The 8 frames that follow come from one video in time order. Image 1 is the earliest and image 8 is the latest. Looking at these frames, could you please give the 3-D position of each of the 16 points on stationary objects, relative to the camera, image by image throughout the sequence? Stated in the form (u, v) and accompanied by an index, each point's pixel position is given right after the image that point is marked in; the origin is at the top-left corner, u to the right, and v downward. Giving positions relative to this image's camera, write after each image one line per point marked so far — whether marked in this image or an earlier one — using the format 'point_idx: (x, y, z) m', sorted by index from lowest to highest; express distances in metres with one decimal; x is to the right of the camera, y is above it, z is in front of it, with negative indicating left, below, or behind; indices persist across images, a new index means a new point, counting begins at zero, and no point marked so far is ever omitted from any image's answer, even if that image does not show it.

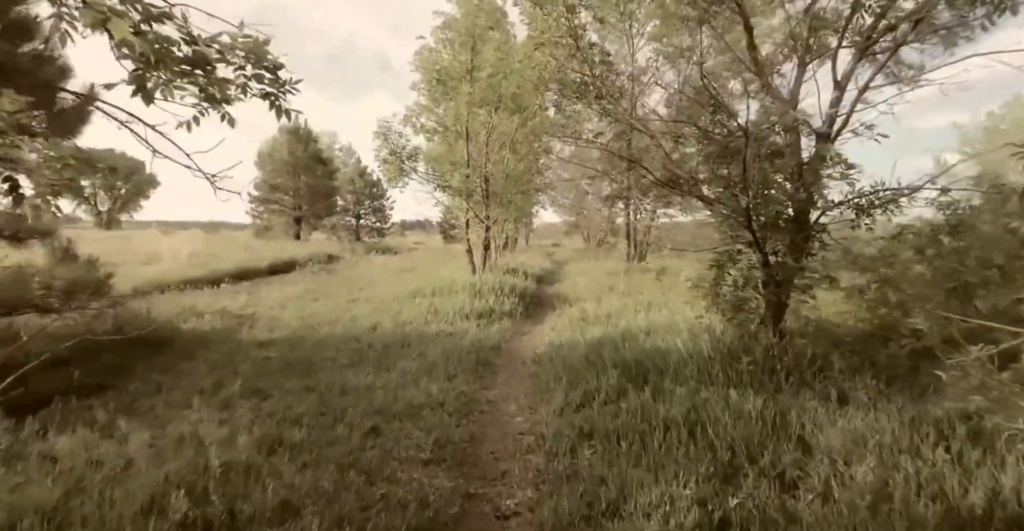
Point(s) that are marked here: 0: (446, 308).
0: (-1.2, -0.8, +9.7) m
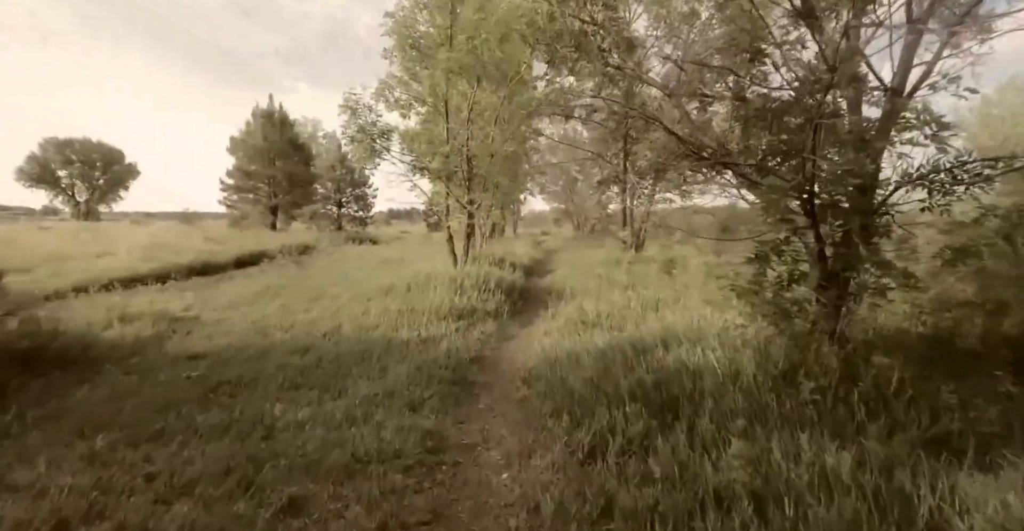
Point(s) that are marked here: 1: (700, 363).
0: (-1.5, -0.7, +8.2) m
1: (+1.7, -0.9, +4.6) m
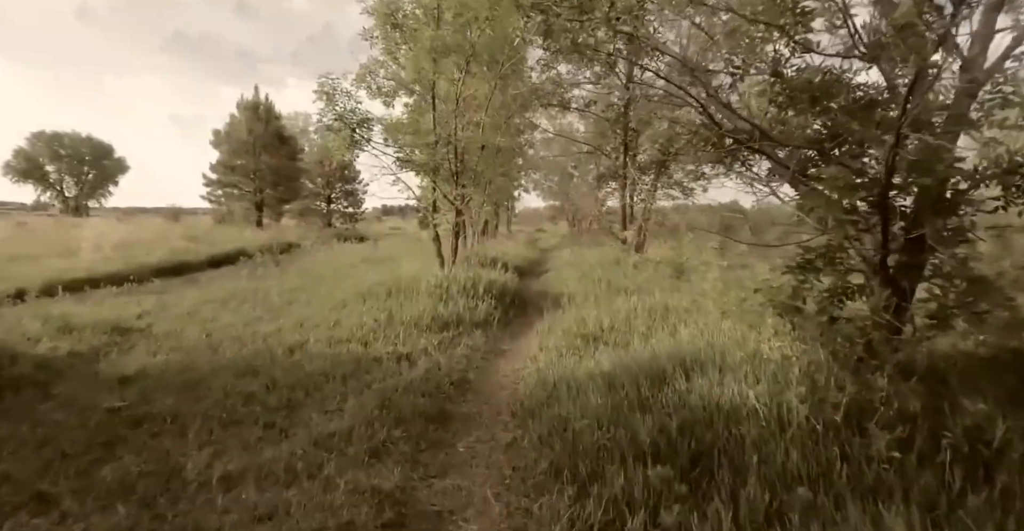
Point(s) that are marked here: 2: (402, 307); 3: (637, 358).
0: (-1.6, -0.7, +7.3) m
1: (+1.6, -1.0, +3.7) m
2: (-1.7, -0.6, +7.9) m
3: (+1.2, -0.9, +5.0) m
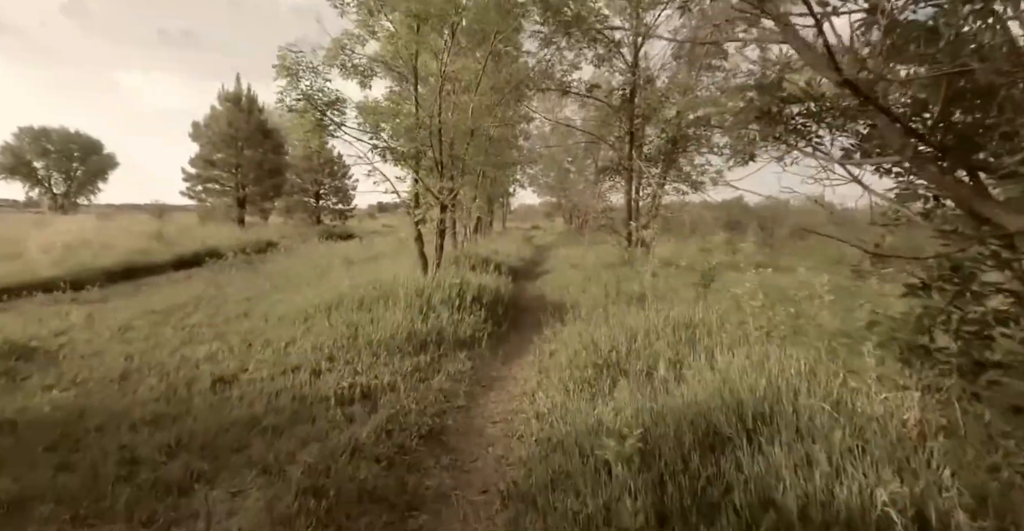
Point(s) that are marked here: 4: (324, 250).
0: (-1.7, -0.8, +6.0) m
1: (+1.6, -1.1, +2.4) m
2: (-1.8, -0.7, +6.5) m
3: (+1.2, -1.0, +3.7) m
4: (-6.1, +0.5, +16.7) m
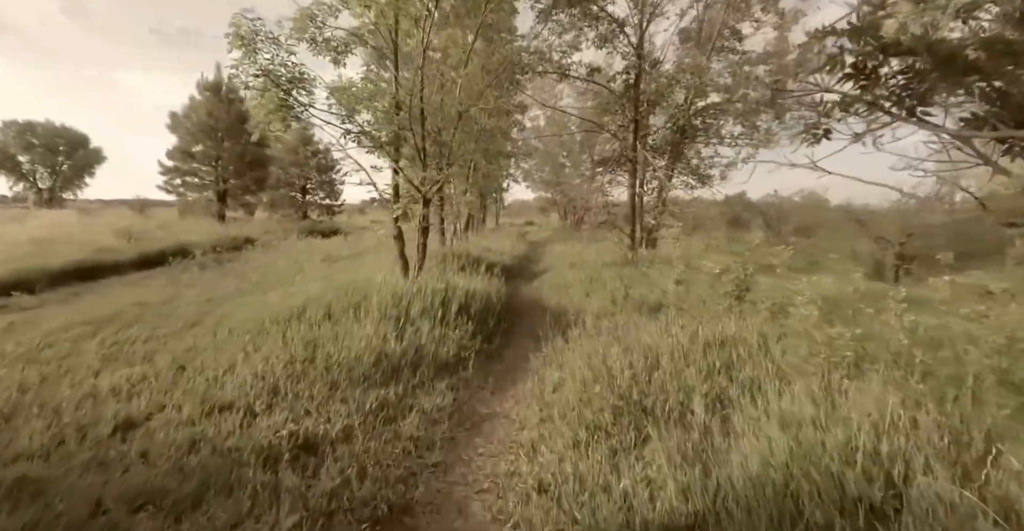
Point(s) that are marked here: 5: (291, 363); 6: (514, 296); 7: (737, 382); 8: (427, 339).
0: (-1.7, -0.9, +4.8) m
1: (+1.5, -1.2, +1.3) m
2: (-1.8, -0.8, +5.4) m
3: (+1.1, -1.1, +2.6) m
4: (-6.3, +0.5, +15.5) m
5: (-2.1, -0.9, +4.8) m
6: (0.0, -0.6, +9.4) m
7: (+1.7, -0.9, +4.0) m
8: (-0.9, -0.8, +5.4) m
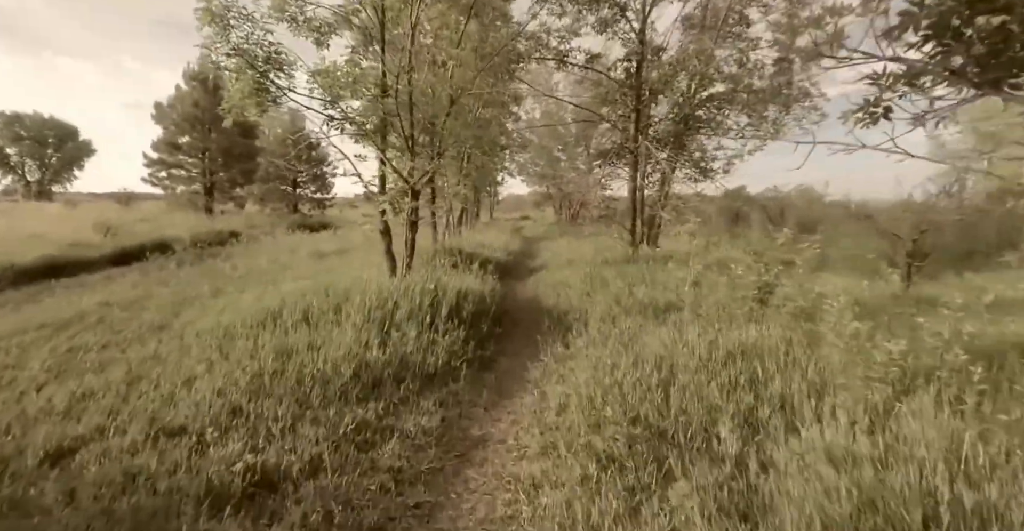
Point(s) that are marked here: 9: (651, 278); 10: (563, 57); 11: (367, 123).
0: (-1.8, -0.9, +4.3) m
1: (+1.5, -1.2, +0.8) m
2: (-1.9, -0.8, +4.8) m
3: (+1.1, -1.1, +2.1) m
4: (-6.4, +0.7, +14.9) m
5: (-2.1, -0.9, +4.3) m
6: (-0.1, -0.5, +8.9) m
7: (+1.7, -0.9, +3.5) m
8: (-0.9, -0.8, +4.9) m
9: (+2.3, -0.2, +8.5) m
10: (+1.1, +4.5, +11.3) m
11: (-2.1, +2.1, +7.4) m
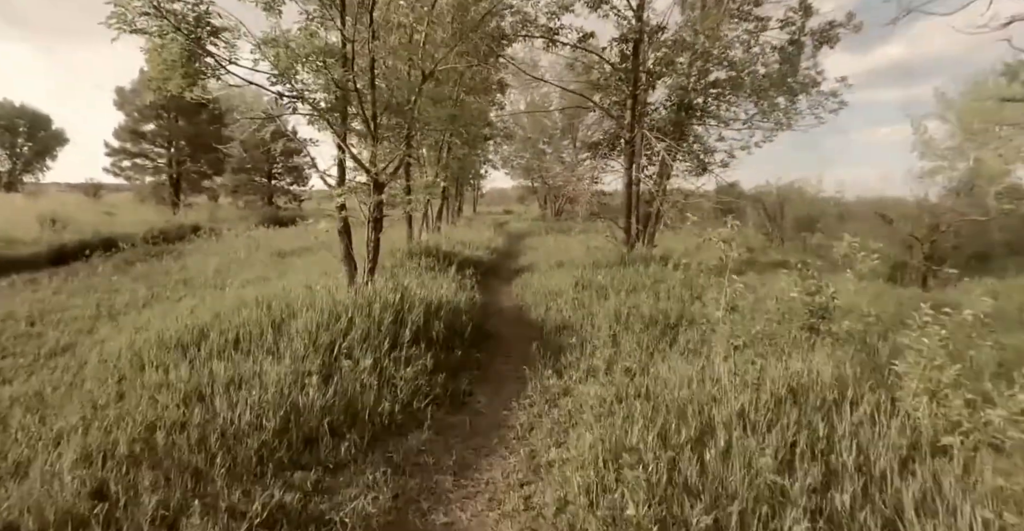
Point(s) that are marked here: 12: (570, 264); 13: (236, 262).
0: (-1.9, -1.0, +3.2) m
1: (+1.5, -1.4, -0.2) m
2: (-2.0, -0.9, +3.7) m
3: (+1.0, -1.3, +1.1) m
4: (-6.9, +0.7, +13.7) m
5: (-2.2, -1.0, +3.2) m
6: (-0.3, -0.6, +7.8) m
7: (+1.6, -1.0, +2.5) m
8: (-1.1, -0.9, +3.8) m
9: (+2.0, -0.3, +7.5) m
10: (+0.8, +4.5, +10.2) m
11: (-2.3, +2.0, +6.3) m
12: (+1.1, 0.0, +9.8) m
13: (-5.4, +0.1, +10.1) m
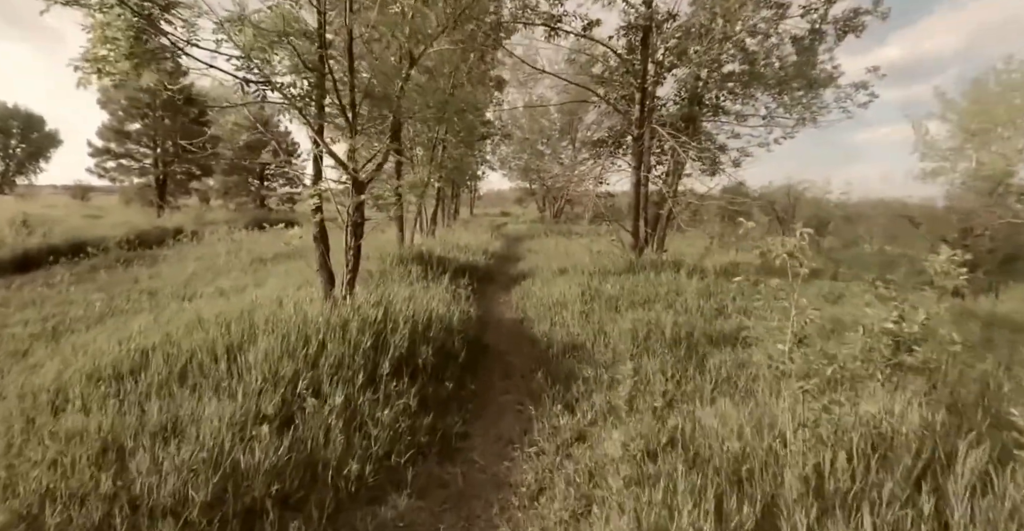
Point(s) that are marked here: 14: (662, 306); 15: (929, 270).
0: (-1.9, -1.1, +2.4) m
1: (+1.6, -1.5, -0.9) m
2: (-2.0, -1.0, +3.0) m
3: (+1.1, -1.3, +0.4) m
4: (-6.9, +0.6, +12.9) m
5: (-2.2, -1.1, +2.4) m
6: (-0.3, -0.7, +7.1) m
7: (+1.6, -1.1, +1.8) m
8: (-1.1, -1.0, +3.0) m
9: (+2.0, -0.4, +6.8) m
10: (+0.8, +4.4, +9.5) m
11: (-2.3, +1.9, +5.6) m
12: (+1.1, -0.1, +9.1) m
13: (-5.4, -0.1, +9.3) m
14: (+1.8, -0.5, +6.3) m
15: (+2.5, 0.0, +3.1) m
